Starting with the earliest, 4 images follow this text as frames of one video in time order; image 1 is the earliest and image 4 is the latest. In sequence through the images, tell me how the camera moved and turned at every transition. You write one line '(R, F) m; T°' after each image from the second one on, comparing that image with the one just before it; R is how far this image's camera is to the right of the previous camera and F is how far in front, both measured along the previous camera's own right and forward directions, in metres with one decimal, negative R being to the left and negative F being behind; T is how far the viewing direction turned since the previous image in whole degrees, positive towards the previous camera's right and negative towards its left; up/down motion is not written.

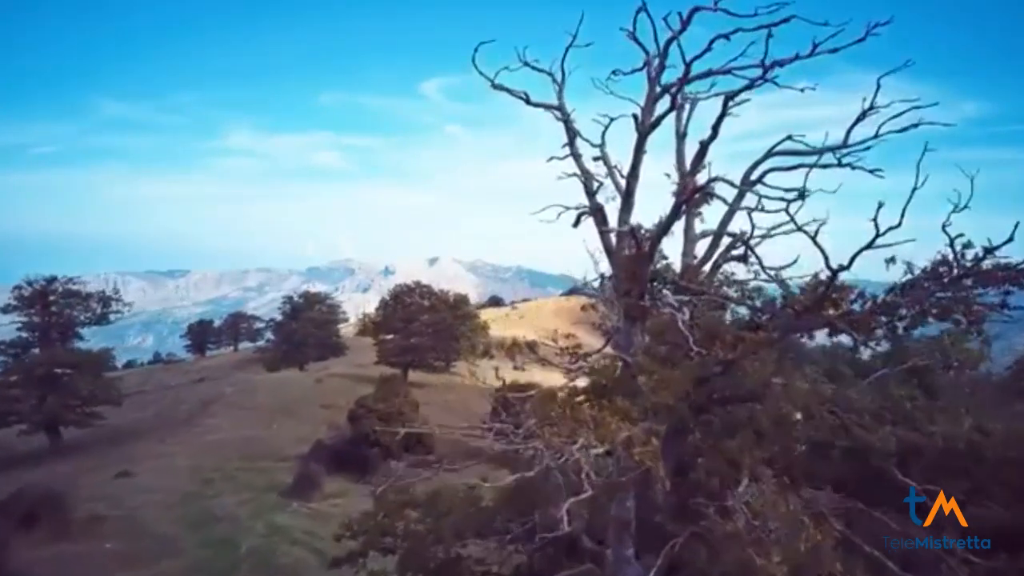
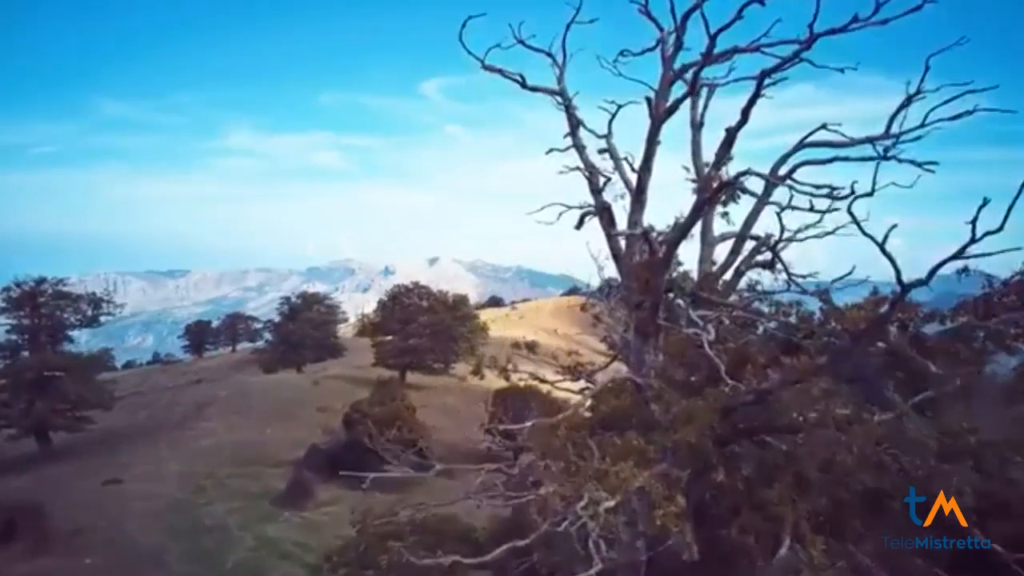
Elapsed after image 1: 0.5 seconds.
(0.0, +0.5) m; 0°
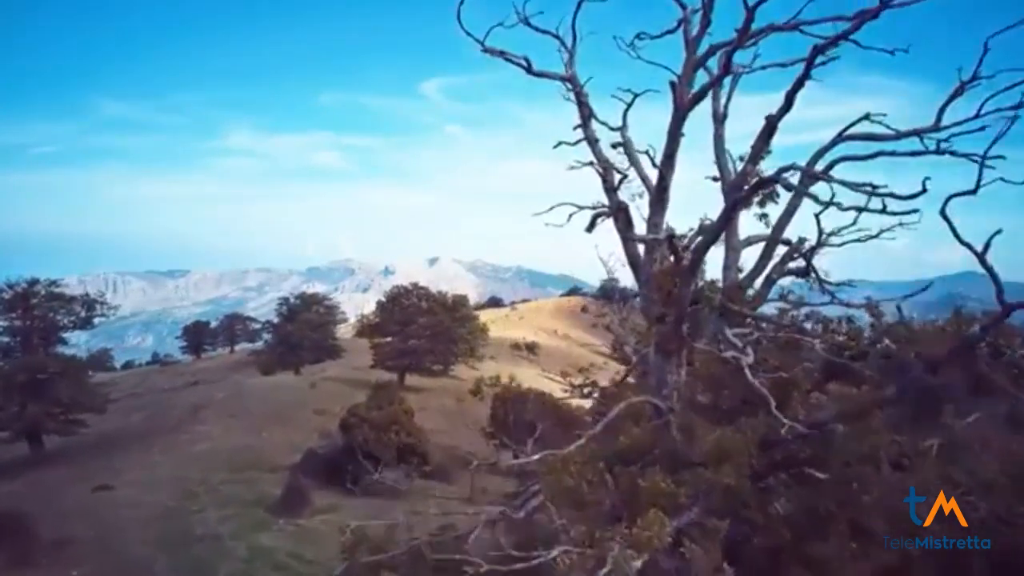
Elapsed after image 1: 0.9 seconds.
(0.0, +0.4) m; 0°
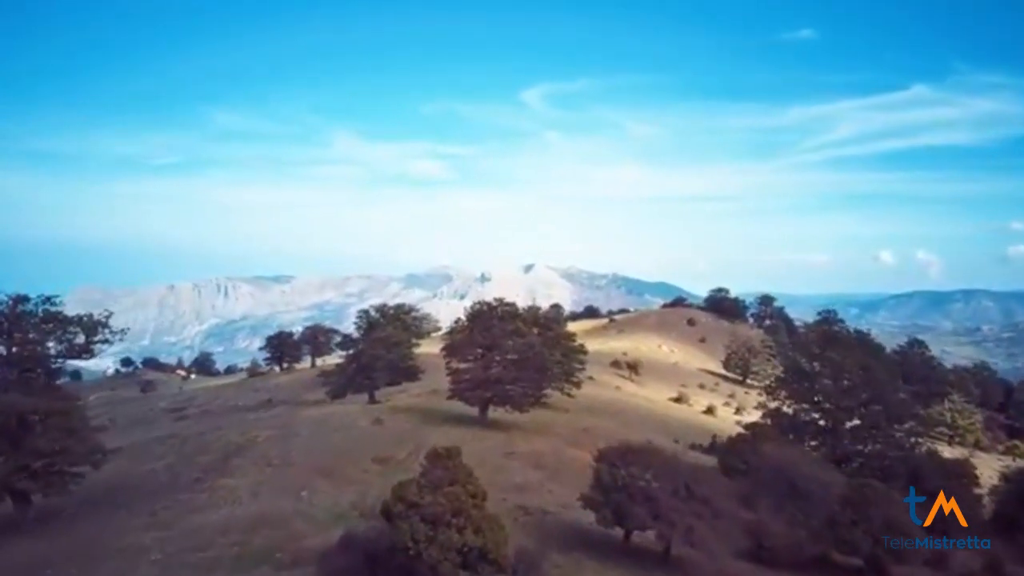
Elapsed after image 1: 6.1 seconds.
(-0.3, +6.0) m; -6°
